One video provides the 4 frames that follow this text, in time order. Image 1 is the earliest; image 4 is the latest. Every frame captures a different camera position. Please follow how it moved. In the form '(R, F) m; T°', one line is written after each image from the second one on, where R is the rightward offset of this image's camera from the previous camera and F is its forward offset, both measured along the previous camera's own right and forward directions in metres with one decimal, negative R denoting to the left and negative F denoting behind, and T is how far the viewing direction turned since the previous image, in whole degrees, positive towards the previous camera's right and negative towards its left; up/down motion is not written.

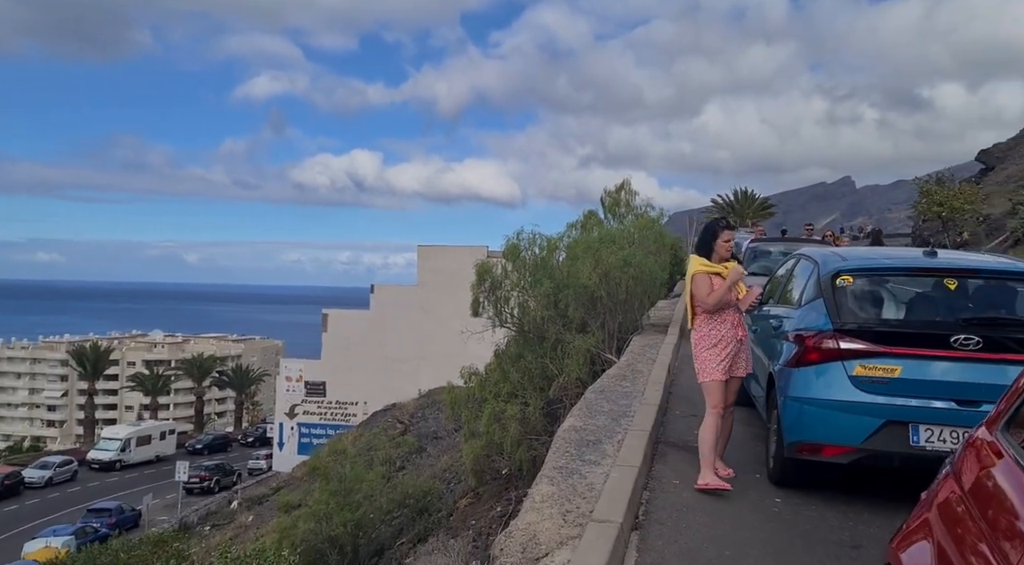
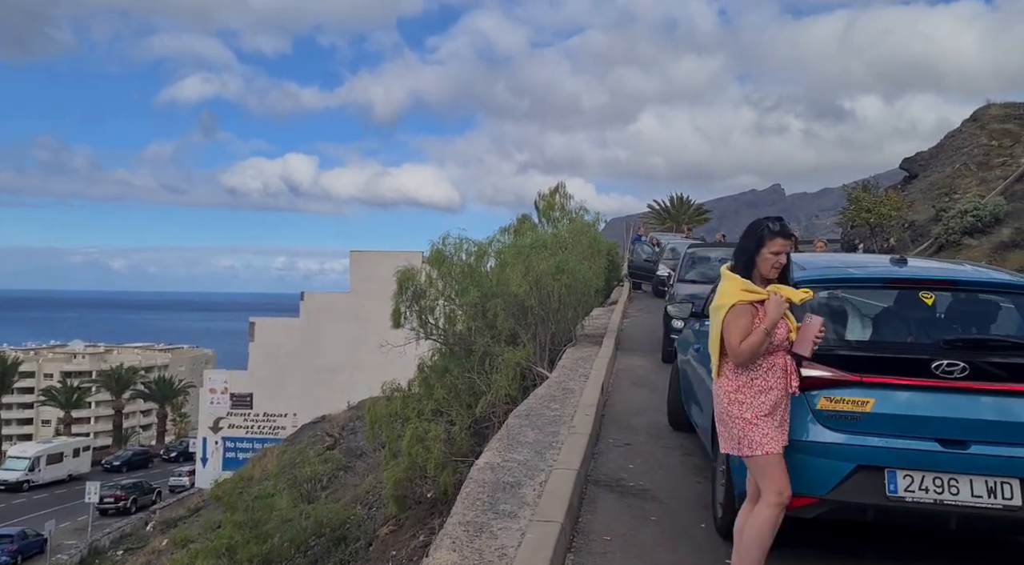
(+0.2, +0.8) m; +4°
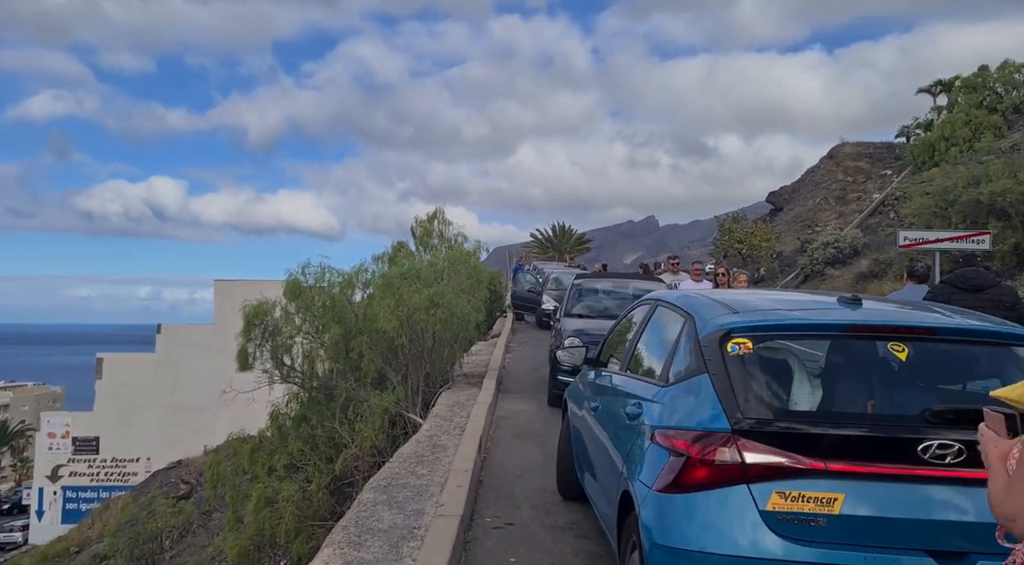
(+0.2, +1.1) m; +9°
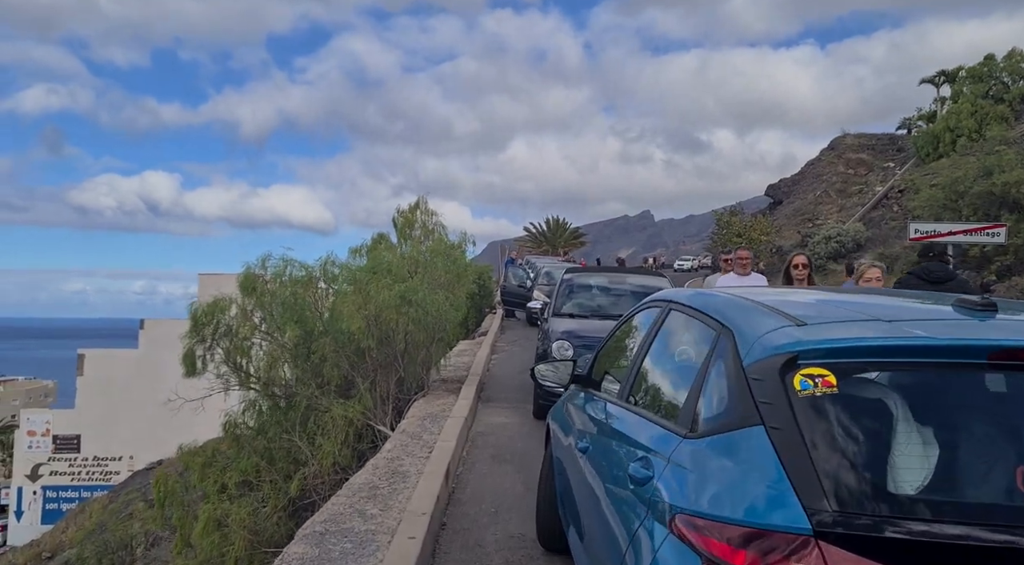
(+0.1, +1.1) m; 0°
